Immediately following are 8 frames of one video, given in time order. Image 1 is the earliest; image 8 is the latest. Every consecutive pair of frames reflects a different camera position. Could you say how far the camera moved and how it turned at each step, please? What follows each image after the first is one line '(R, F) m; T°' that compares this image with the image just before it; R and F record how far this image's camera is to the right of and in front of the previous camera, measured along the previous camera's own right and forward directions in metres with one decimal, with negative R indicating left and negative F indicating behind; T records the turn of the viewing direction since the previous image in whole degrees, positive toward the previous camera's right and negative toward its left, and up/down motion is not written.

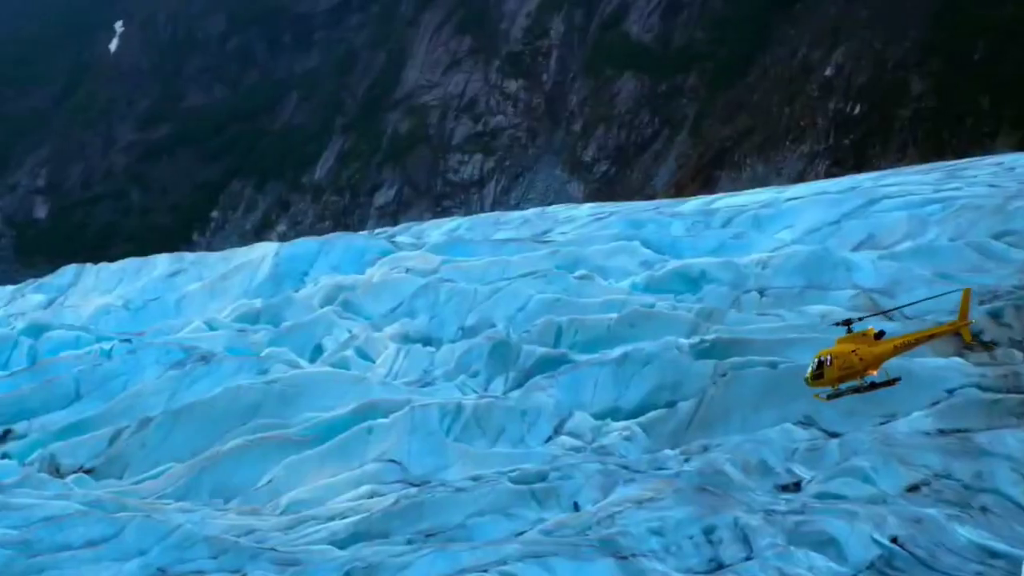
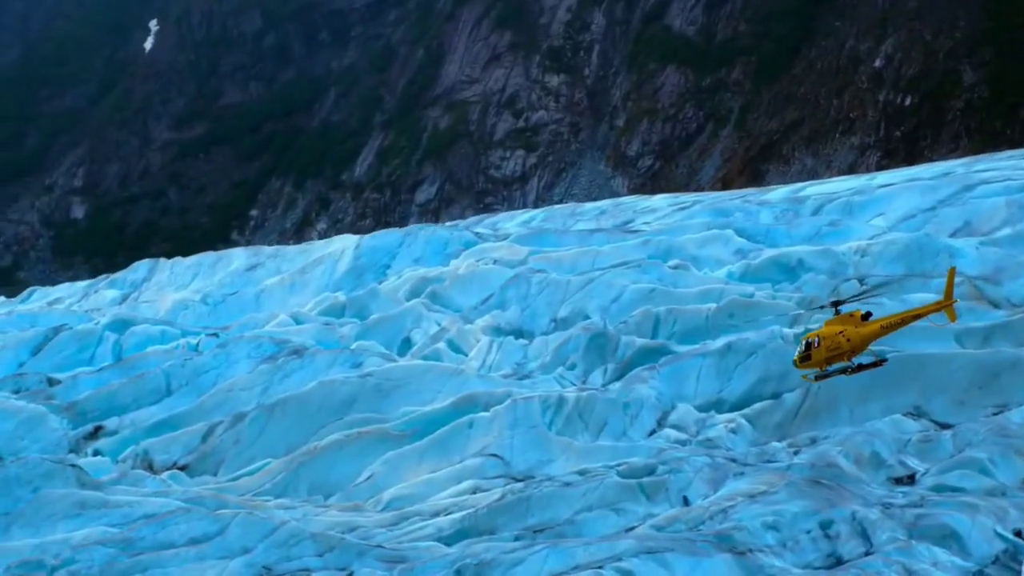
(-0.7, +0.4) m; -1°
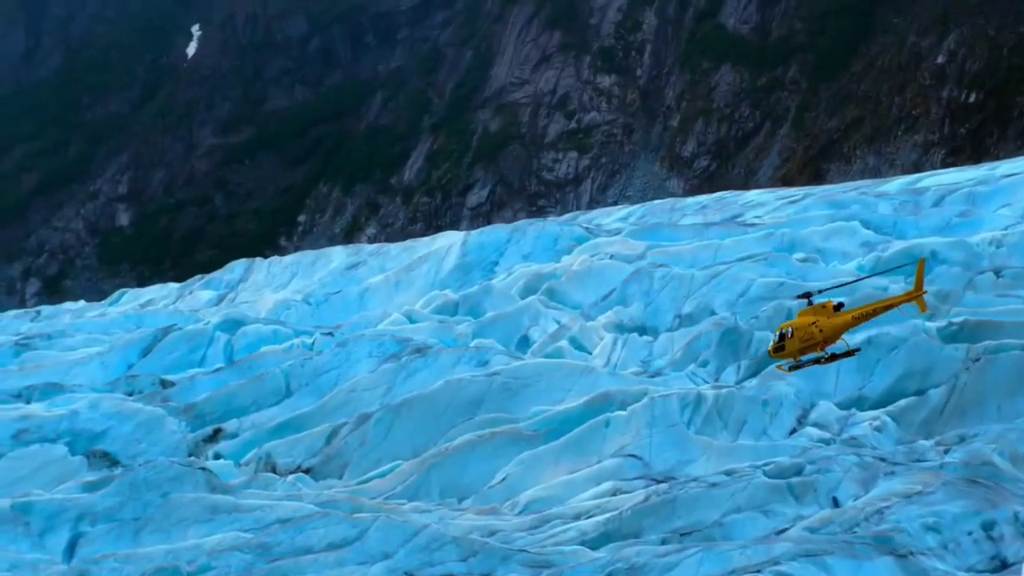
(-1.0, +0.5) m; -1°
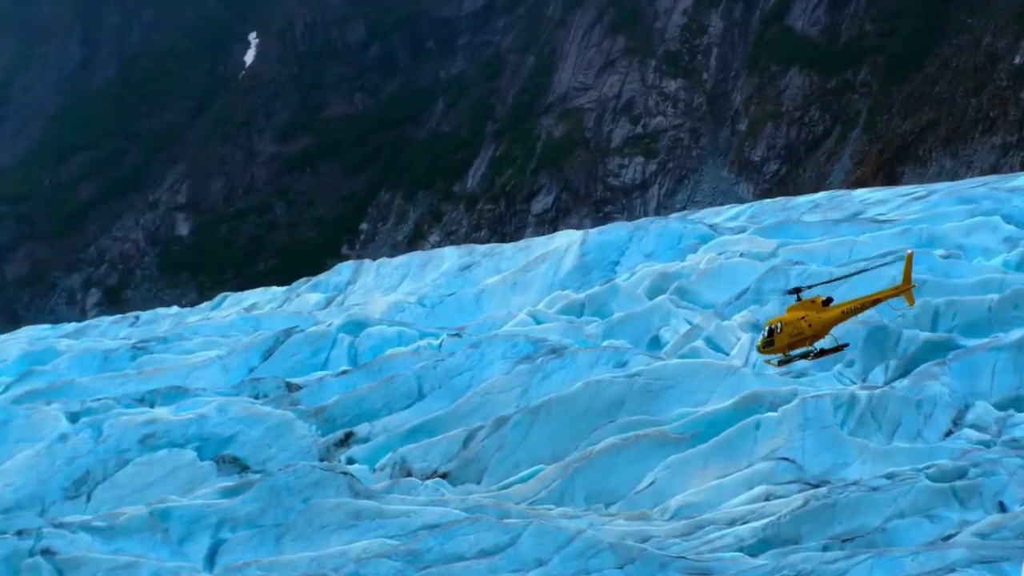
(-0.9, +0.4) m; -1°
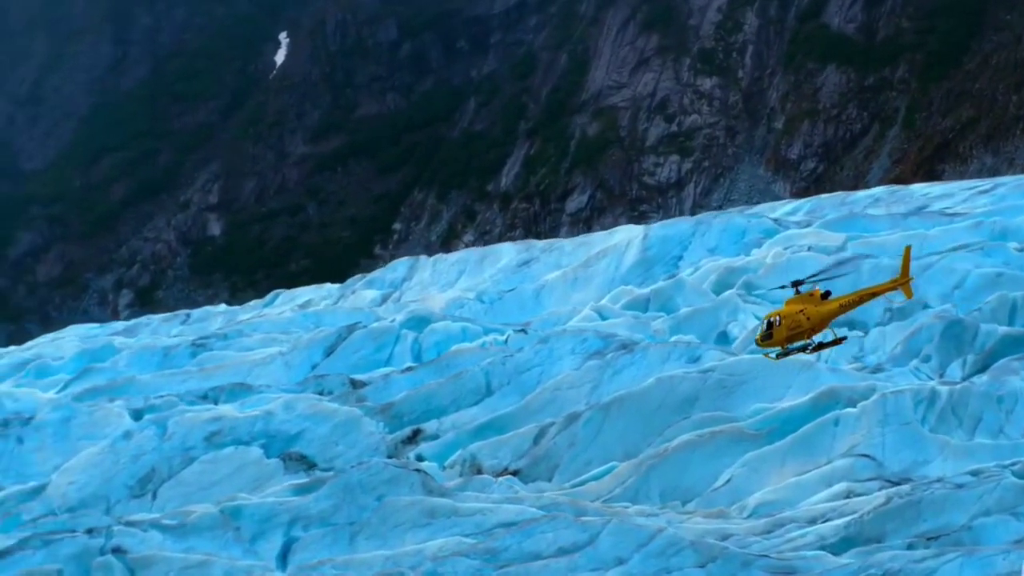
(-0.4, +0.2) m; -1°
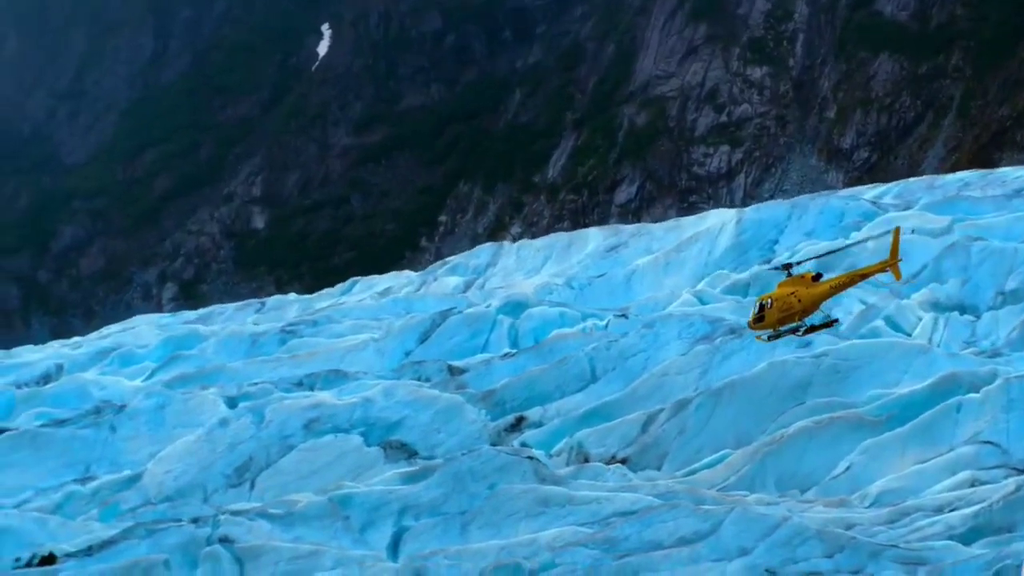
(-0.6, +0.3) m; -1°
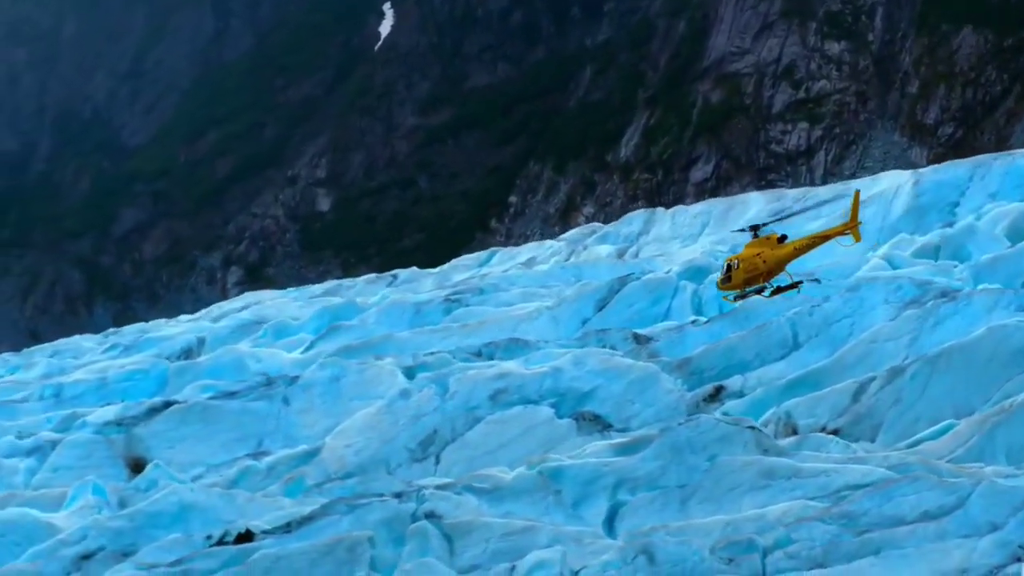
(-1.3, +0.7) m; -1°
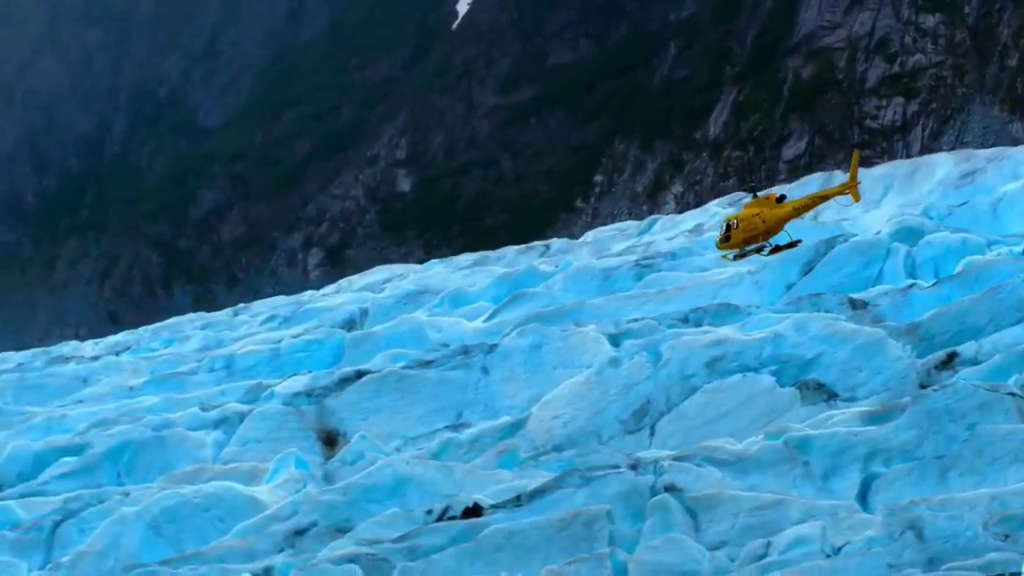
(-1.3, +0.7) m; -2°
